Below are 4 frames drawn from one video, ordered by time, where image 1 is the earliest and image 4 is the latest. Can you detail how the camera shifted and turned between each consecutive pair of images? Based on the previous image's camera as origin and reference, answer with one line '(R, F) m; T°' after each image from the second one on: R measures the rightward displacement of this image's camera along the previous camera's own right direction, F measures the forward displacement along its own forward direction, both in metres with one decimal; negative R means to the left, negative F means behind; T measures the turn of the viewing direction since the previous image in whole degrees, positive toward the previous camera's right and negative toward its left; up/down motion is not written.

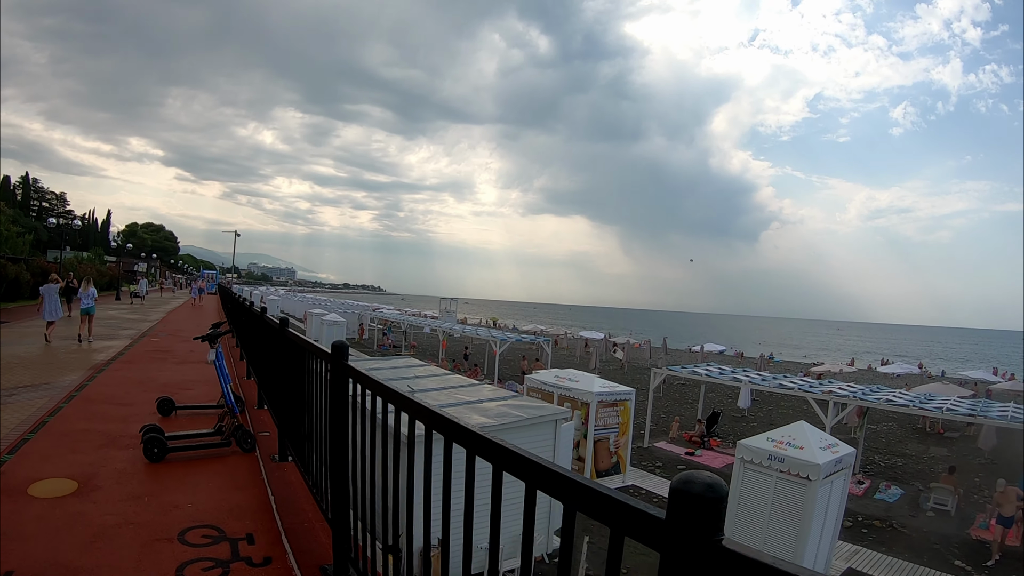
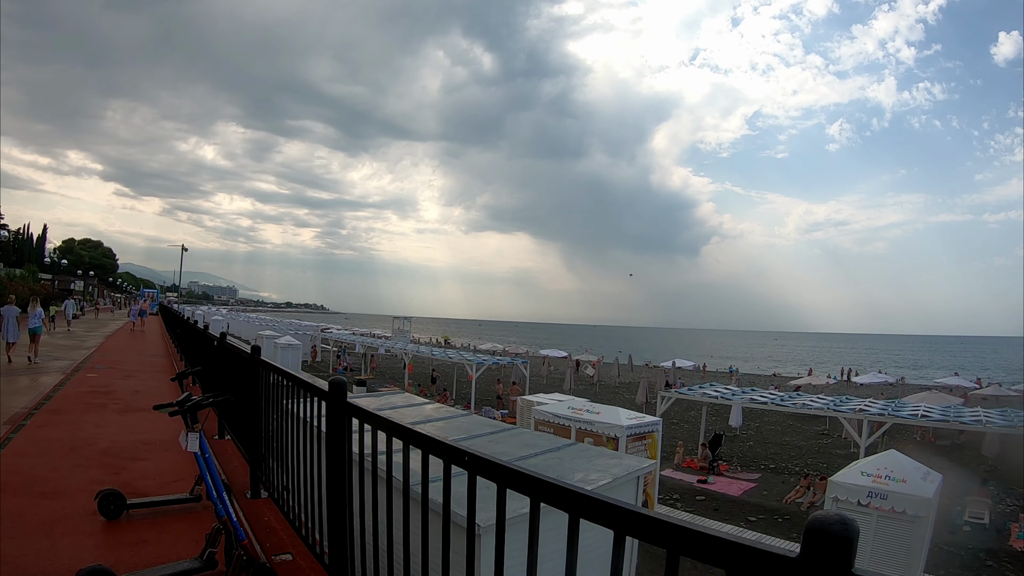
(-1.1, +1.4) m; +5°
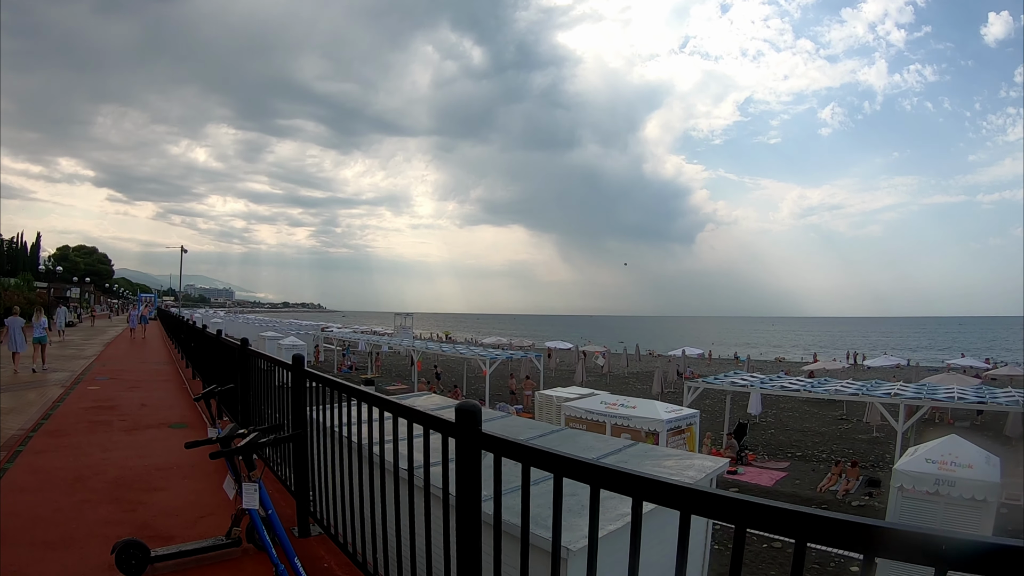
(-0.6, +0.3) m; 0°
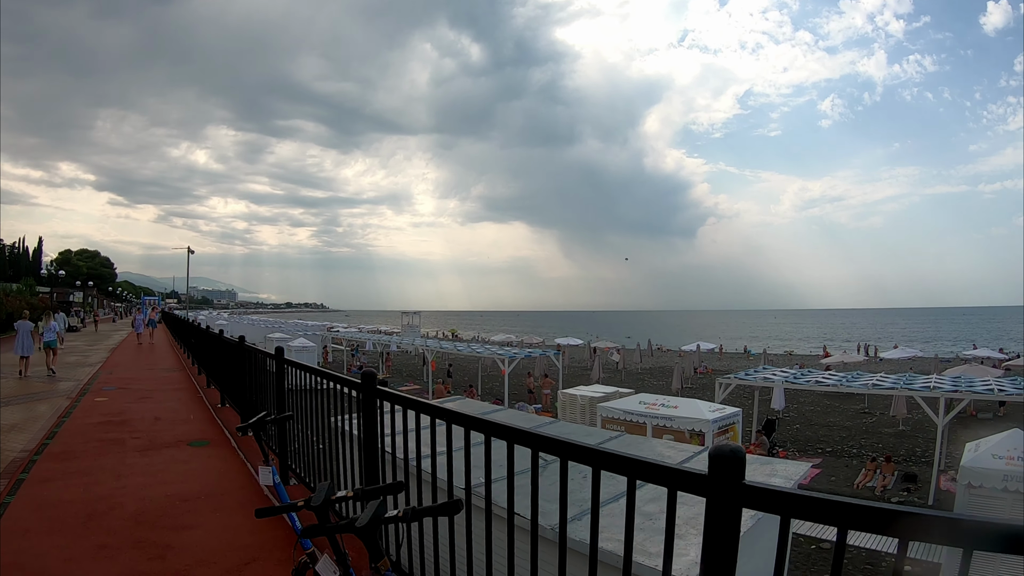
(-0.7, +0.1) m; 0°
